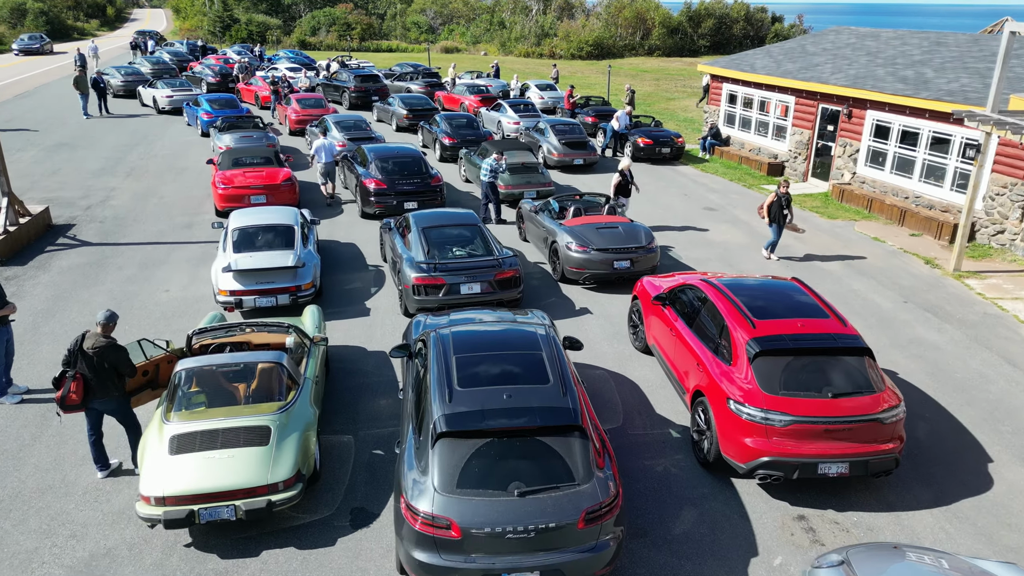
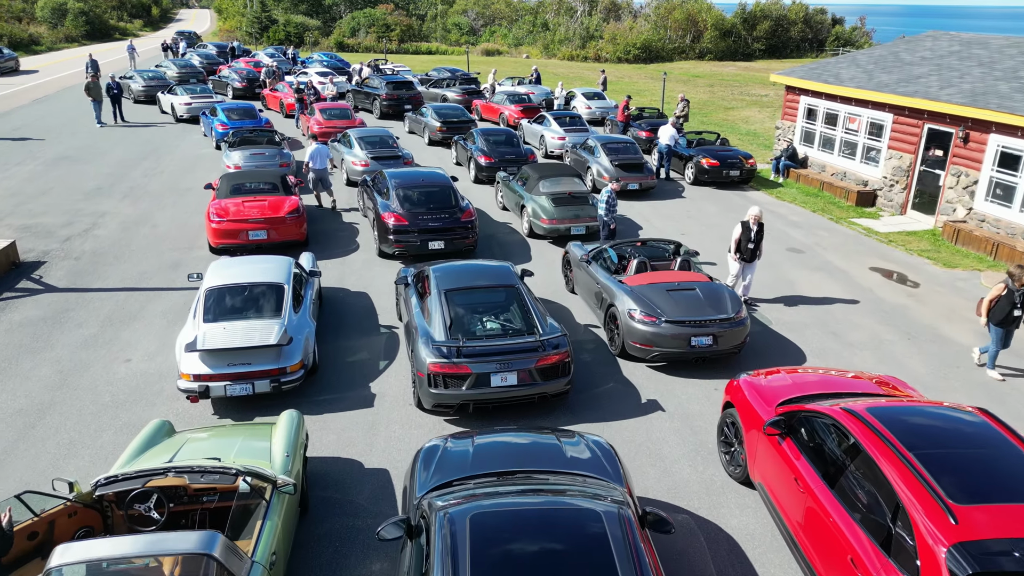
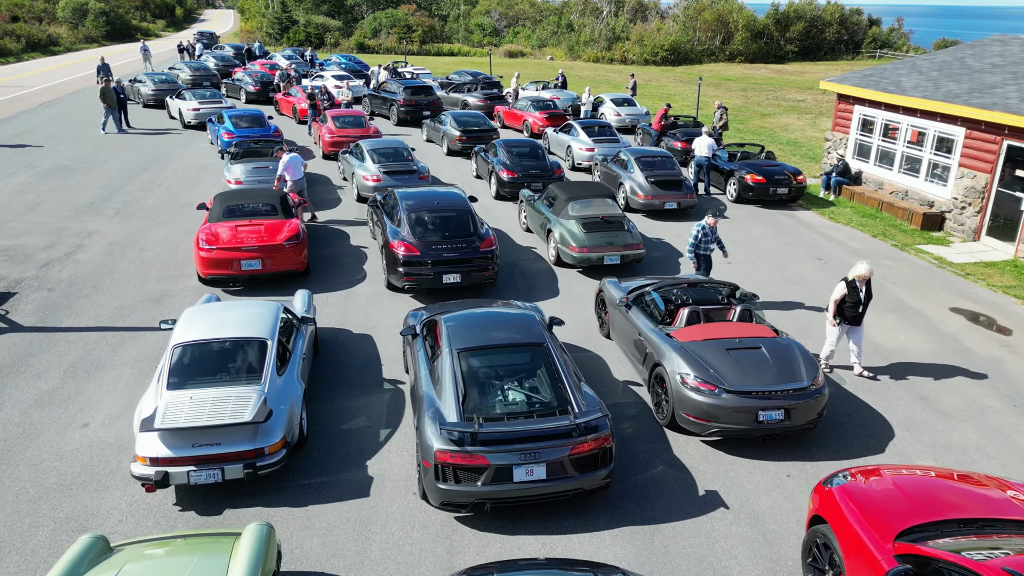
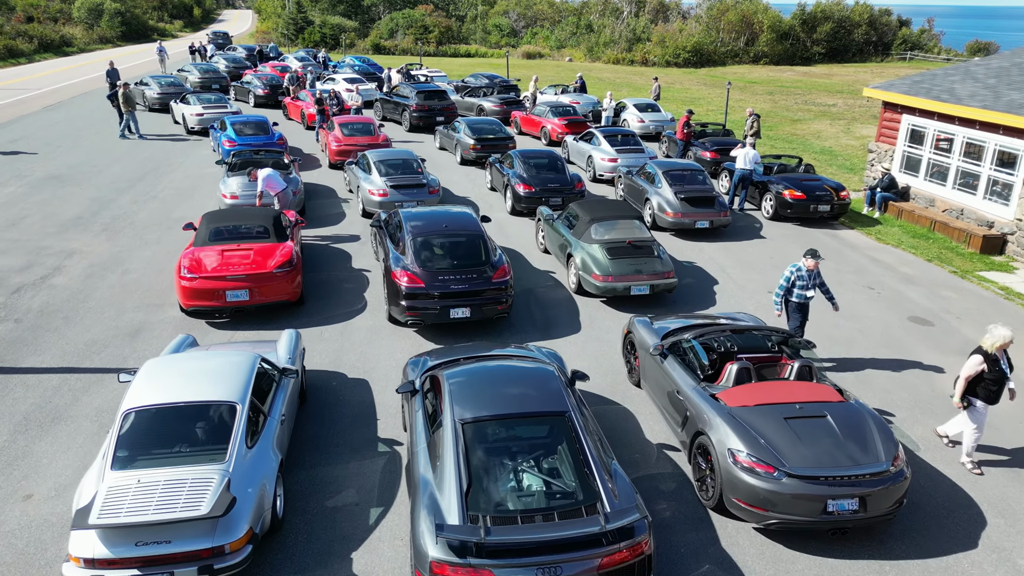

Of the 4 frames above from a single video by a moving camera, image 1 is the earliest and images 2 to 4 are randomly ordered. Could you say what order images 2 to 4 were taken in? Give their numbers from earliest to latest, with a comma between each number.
2, 3, 4
